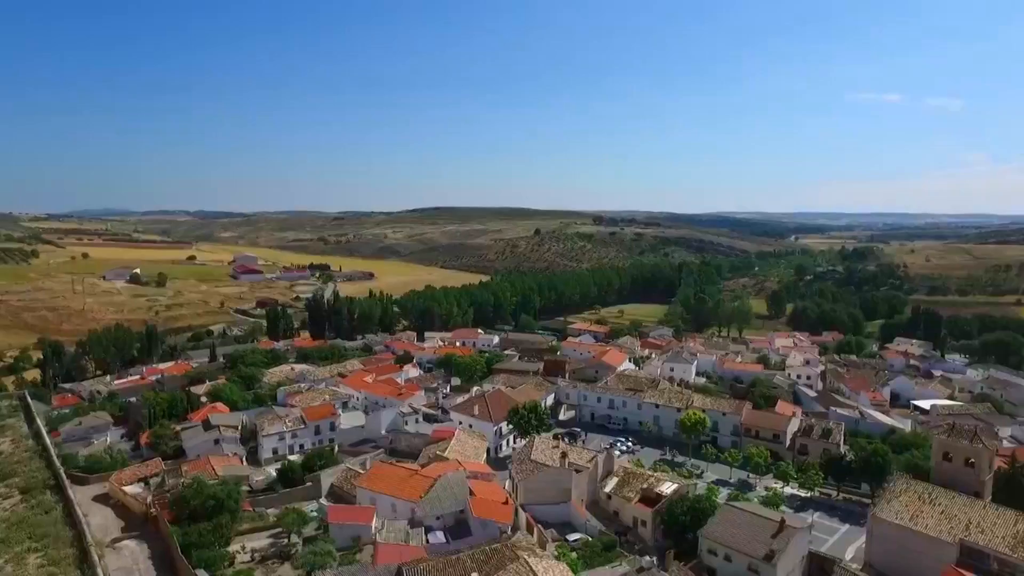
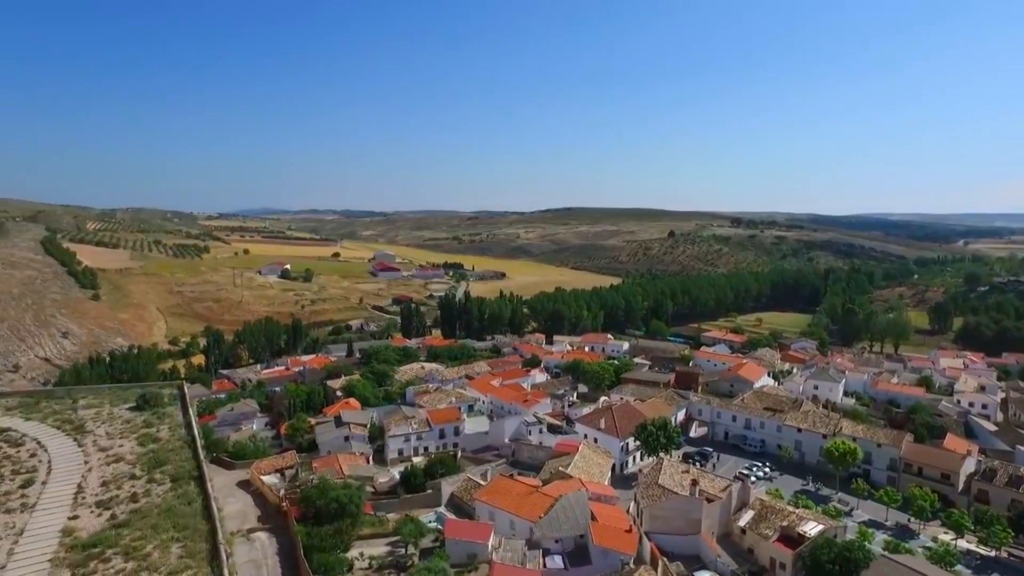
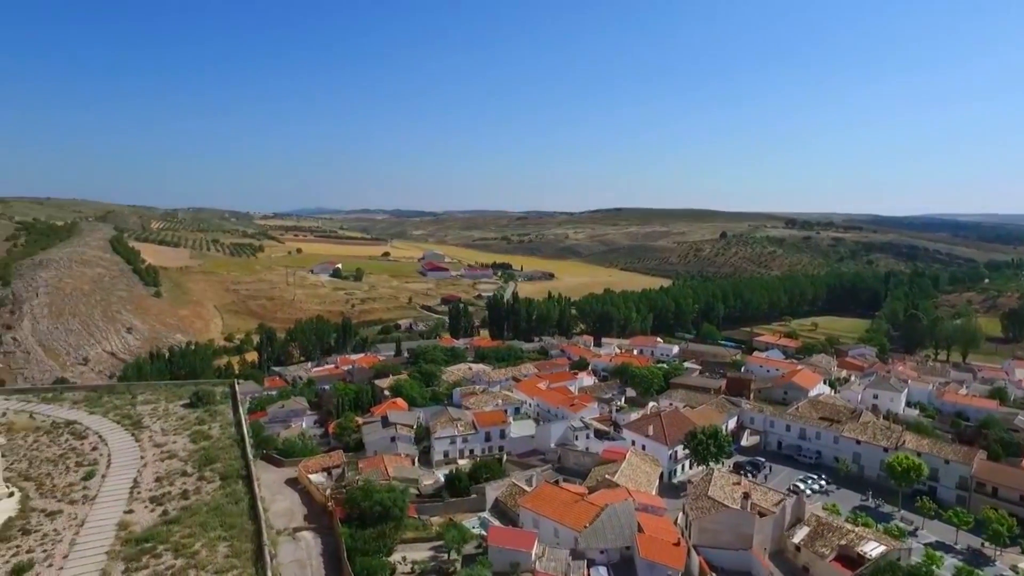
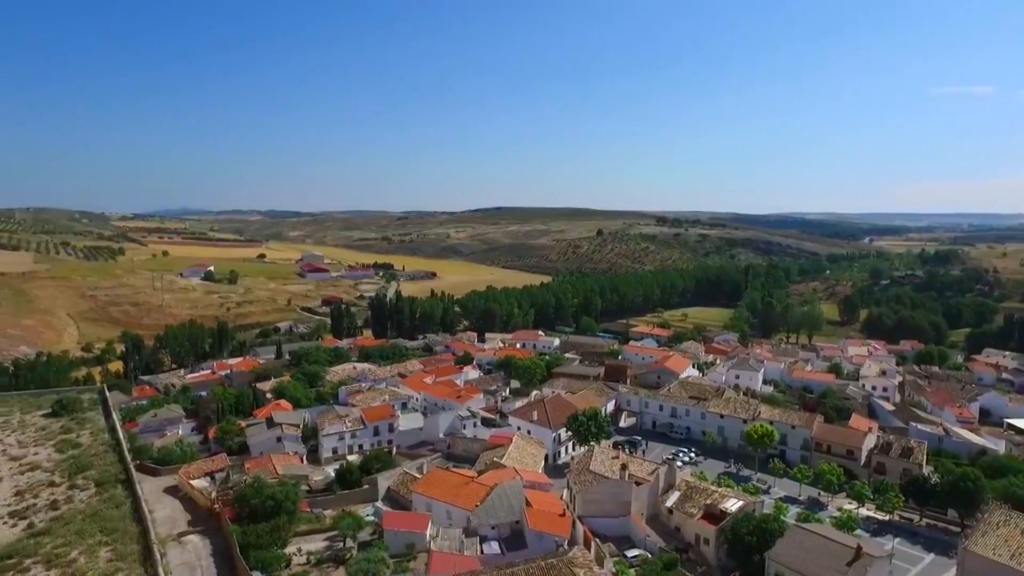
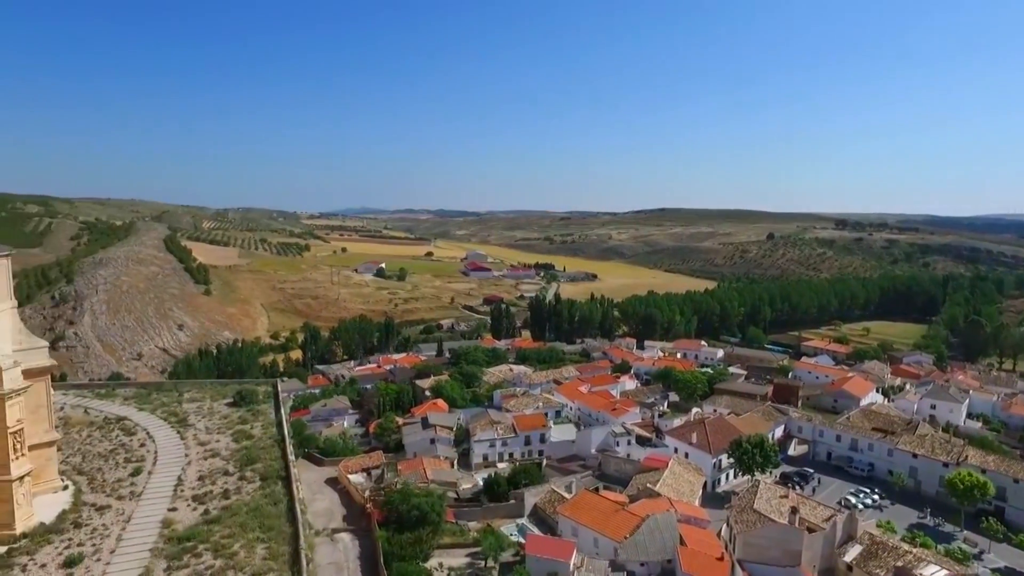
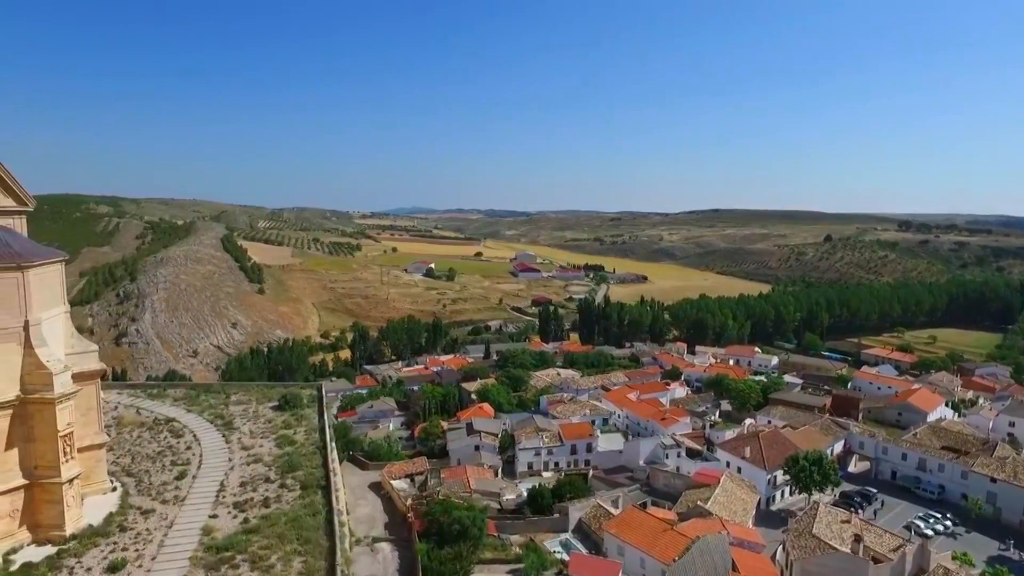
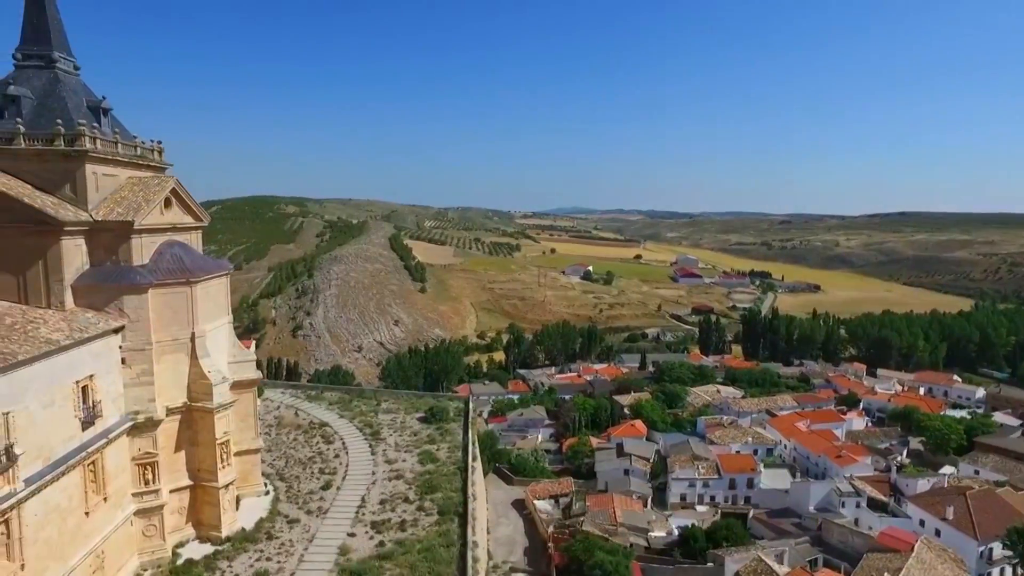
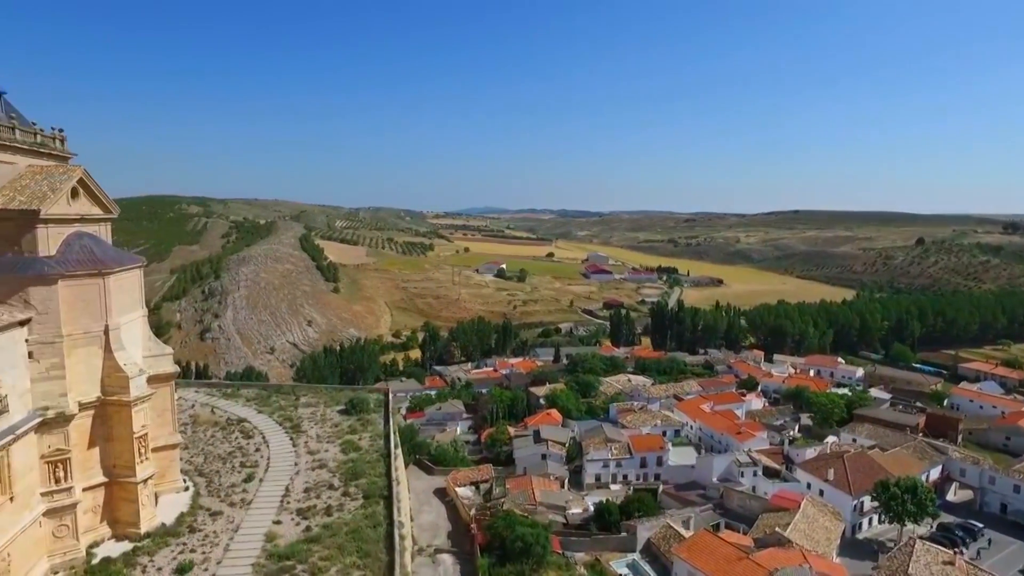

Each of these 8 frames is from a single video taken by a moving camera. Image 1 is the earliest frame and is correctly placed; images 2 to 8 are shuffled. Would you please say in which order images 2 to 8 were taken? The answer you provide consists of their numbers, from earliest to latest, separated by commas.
4, 2, 3, 5, 6, 8, 7
